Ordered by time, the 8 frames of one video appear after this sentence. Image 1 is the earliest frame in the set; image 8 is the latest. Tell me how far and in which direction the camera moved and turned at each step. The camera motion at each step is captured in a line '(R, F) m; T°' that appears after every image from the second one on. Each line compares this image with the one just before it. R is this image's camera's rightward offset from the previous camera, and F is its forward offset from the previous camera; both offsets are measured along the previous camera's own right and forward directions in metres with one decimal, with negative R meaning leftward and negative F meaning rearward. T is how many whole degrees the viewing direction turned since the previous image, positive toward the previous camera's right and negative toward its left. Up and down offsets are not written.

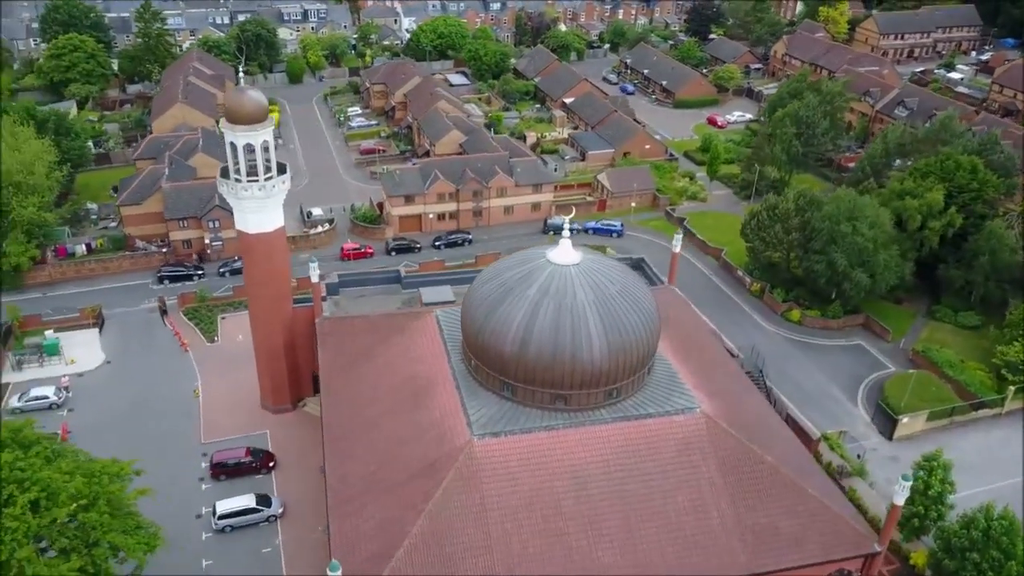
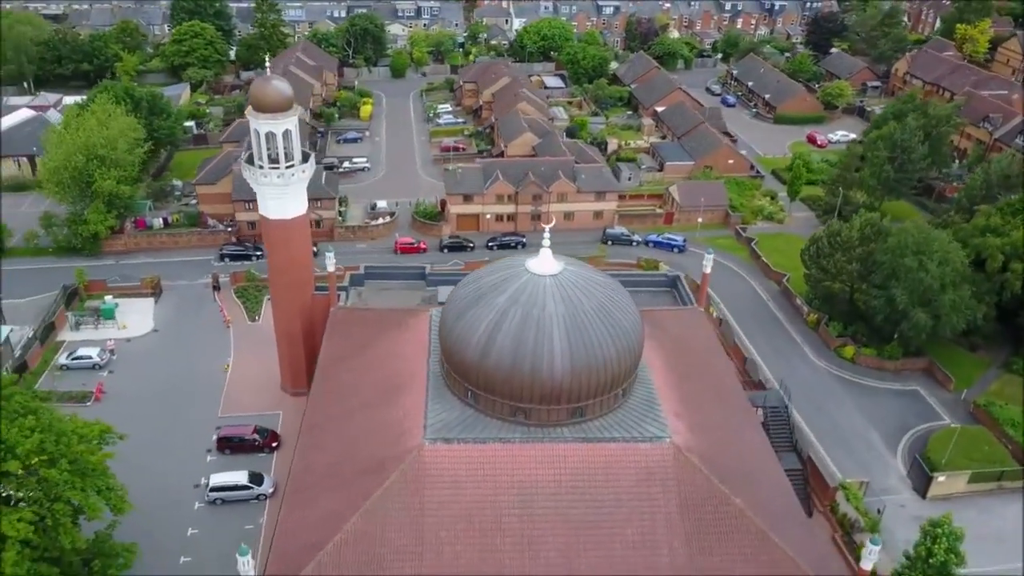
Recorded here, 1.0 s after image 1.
(+5.4, +1.1) m; -9°
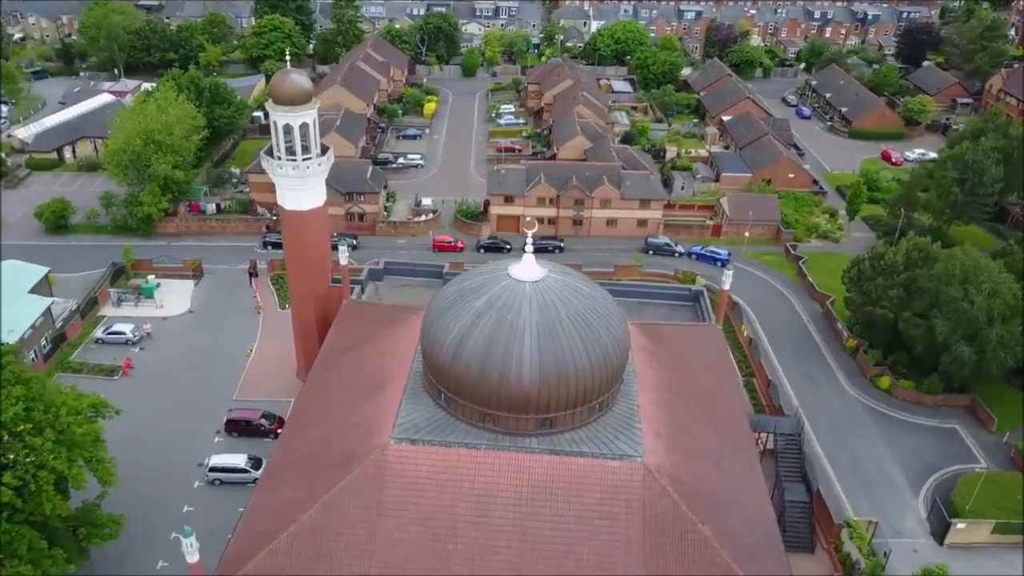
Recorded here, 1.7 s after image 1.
(+3.8, +0.7) m; -6°
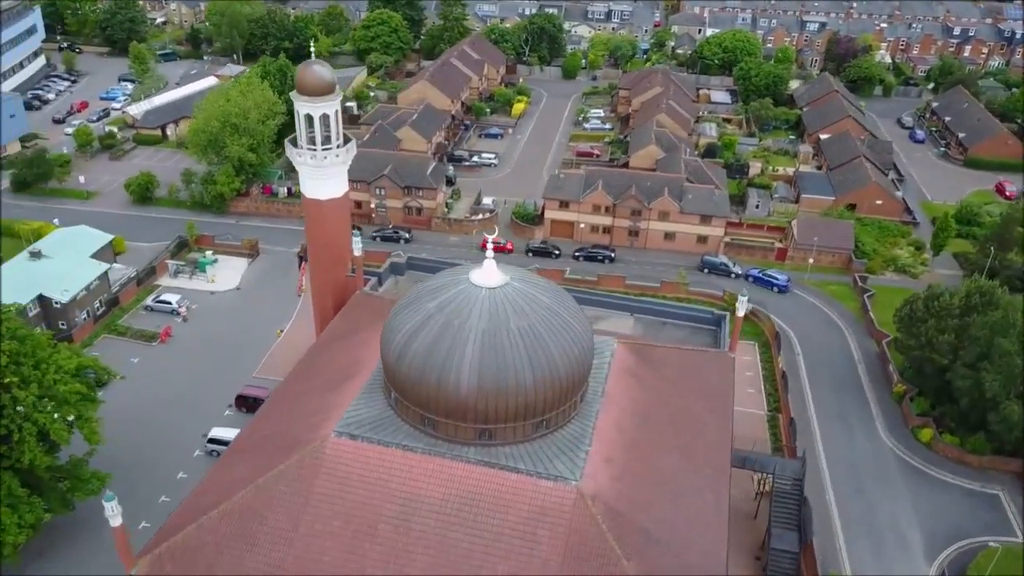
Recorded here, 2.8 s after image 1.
(+5.9, +1.1) m; -9°
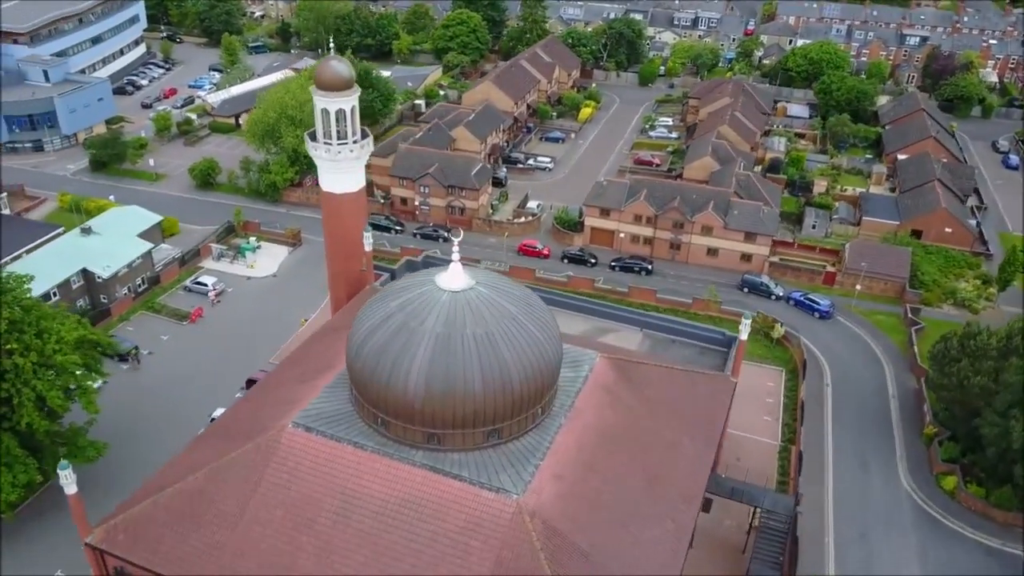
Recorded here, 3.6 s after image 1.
(+4.6, +0.8) m; -7°
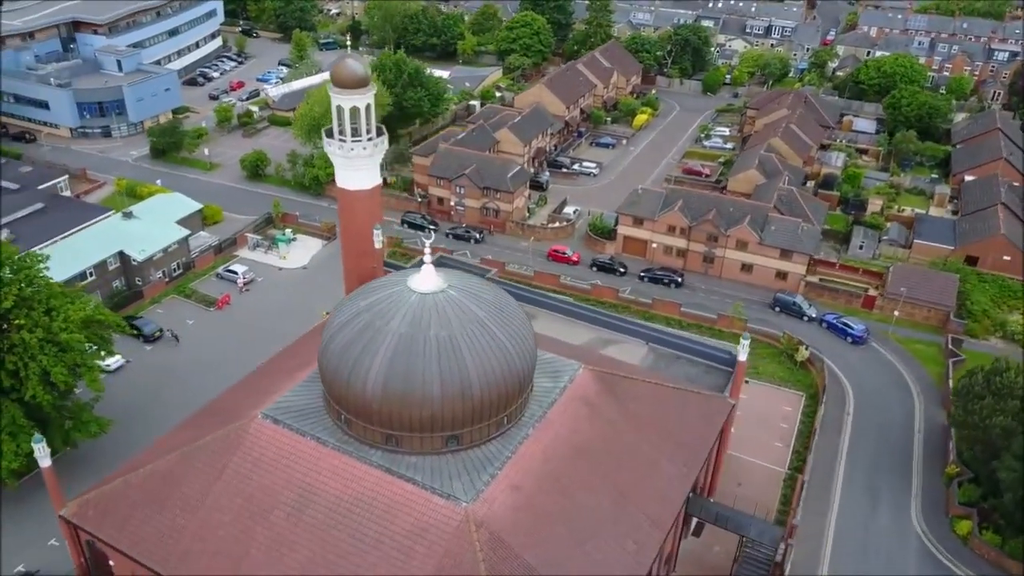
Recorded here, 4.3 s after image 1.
(+3.7, +0.6) m; -6°
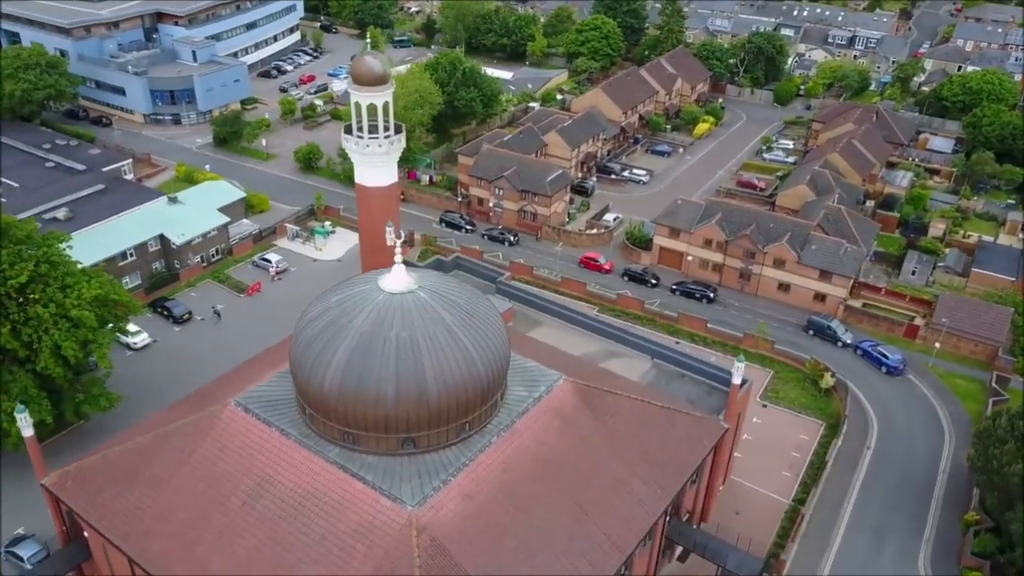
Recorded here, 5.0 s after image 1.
(+3.9, +0.6) m; -6°
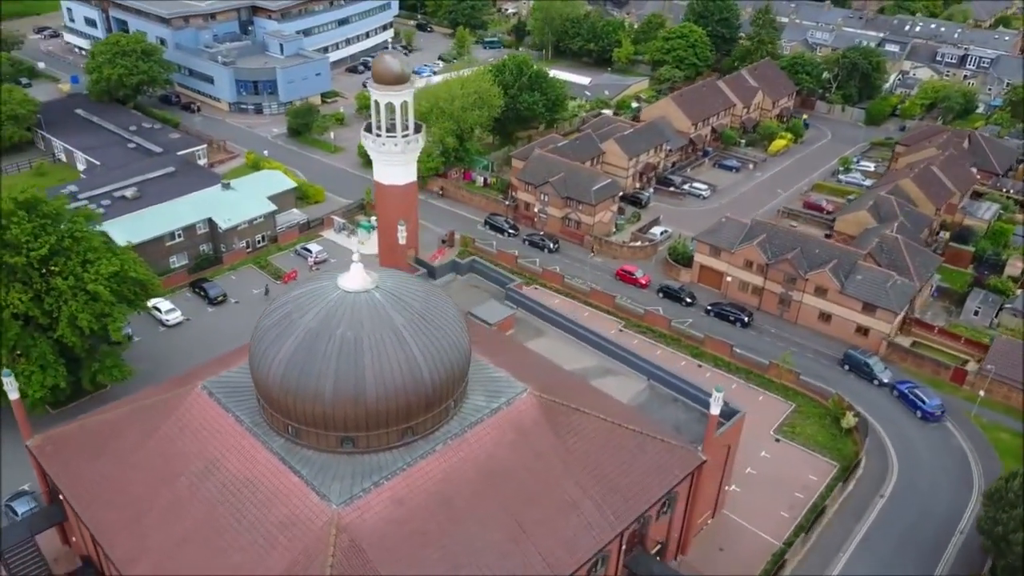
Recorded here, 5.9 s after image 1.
(+5.1, +0.8) m; -8°
